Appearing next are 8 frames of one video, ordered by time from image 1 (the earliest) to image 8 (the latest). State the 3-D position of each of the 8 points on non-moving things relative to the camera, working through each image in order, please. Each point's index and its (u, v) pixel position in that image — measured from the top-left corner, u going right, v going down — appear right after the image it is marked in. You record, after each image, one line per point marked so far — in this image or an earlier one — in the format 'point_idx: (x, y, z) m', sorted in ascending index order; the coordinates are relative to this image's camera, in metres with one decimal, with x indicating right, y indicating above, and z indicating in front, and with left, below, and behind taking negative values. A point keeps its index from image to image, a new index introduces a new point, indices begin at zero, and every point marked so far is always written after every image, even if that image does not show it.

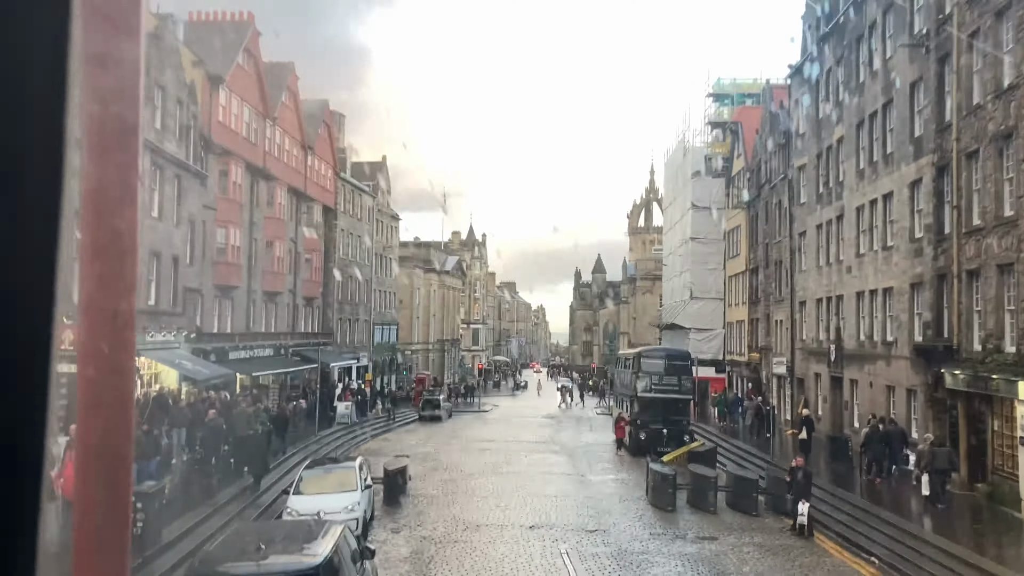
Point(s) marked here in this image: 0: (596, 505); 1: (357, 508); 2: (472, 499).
0: (+1.5, -4.1, +16.5) m
1: (-2.3, -3.3, +13.2) m
2: (-0.7, -4.0, +17.1) m
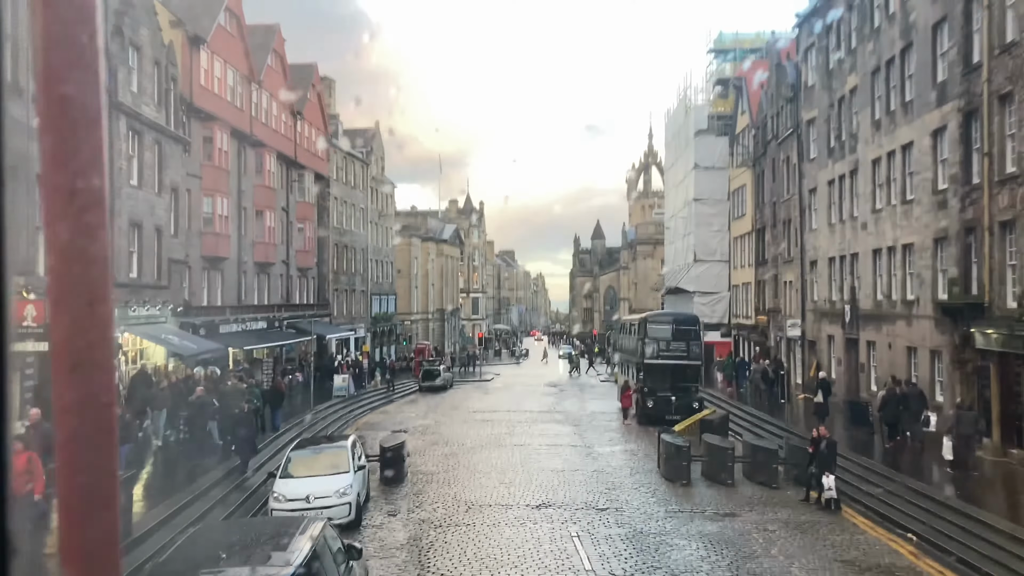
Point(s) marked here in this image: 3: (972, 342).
0: (+1.6, -3.4, +15.6) m
1: (-2.2, -2.8, +12.2) m
2: (-0.7, -3.4, +16.1) m
3: (+8.4, -1.0, +16.3) m
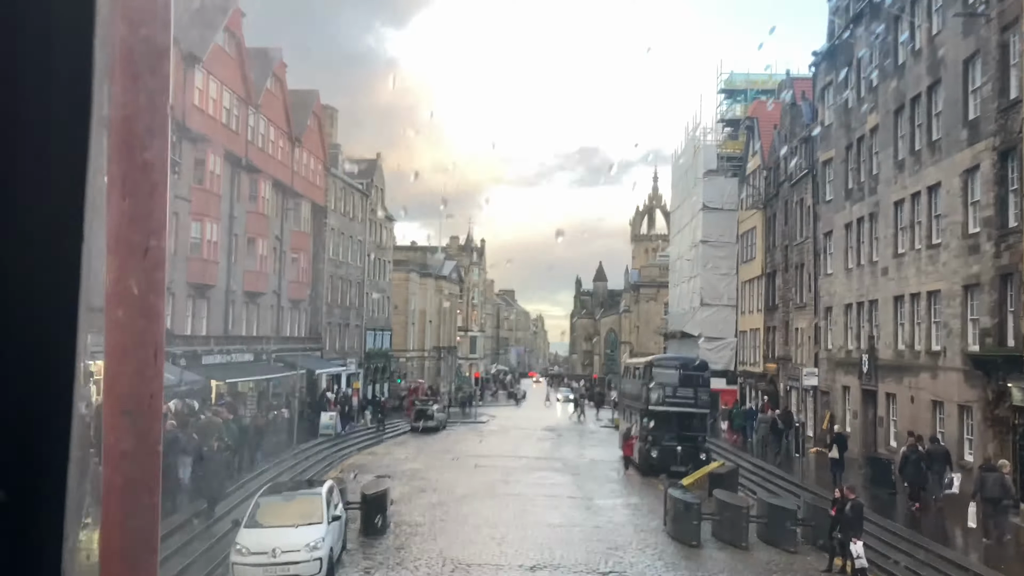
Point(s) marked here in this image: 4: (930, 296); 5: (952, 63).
0: (+1.5, -4.0, +14.2) m
1: (-2.3, -3.1, +10.9) m
2: (-0.8, -4.0, +14.7) m
3: (+8.4, -1.9, +15.0) m
4: (+8.7, -0.2, +18.6) m
5: (+8.7, +4.4, +17.6) m
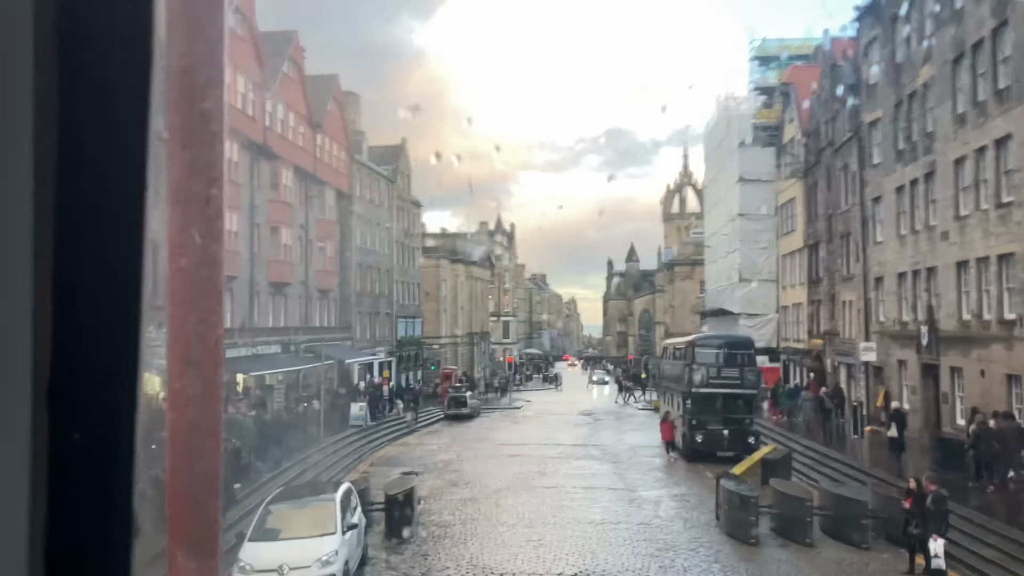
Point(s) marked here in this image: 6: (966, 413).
0: (+2.1, -3.6, +12.9) m
1: (-1.9, -2.9, +9.7) m
2: (-0.2, -3.6, +13.5) m
3: (+8.9, -1.2, +13.4) m
4: (+9.3, +0.5, +16.9) m
5: (+9.1, +5.1, +15.9) m
6: (+9.5, -2.6, +18.6) m
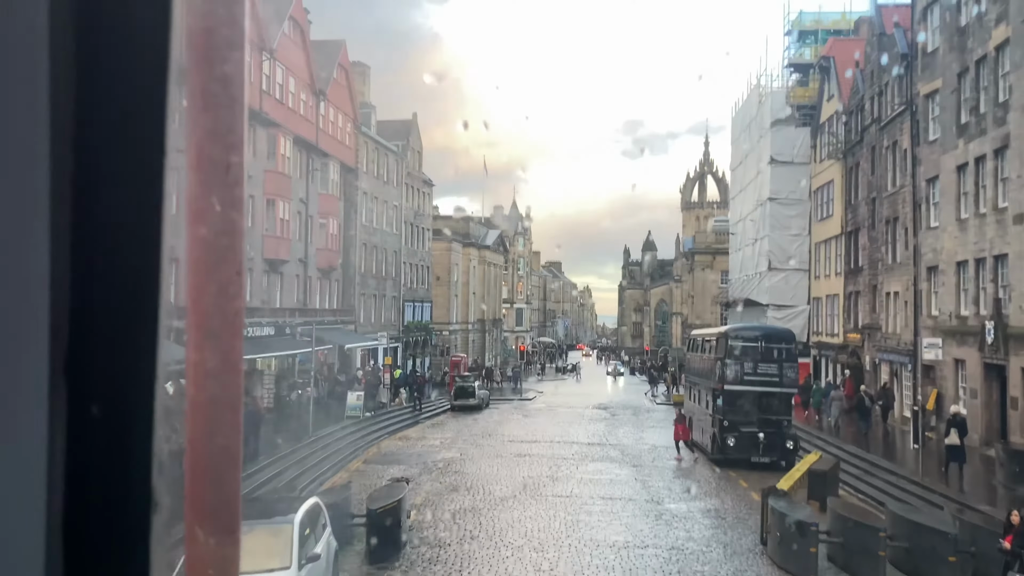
0: (+2.1, -3.4, +10.8) m
1: (-1.9, -2.6, +7.6) m
2: (-0.1, -3.3, +11.4) m
3: (+9.0, -1.1, +11.1) m
4: (+9.5, +0.7, +14.6) m
5: (+9.4, +5.3, +13.5) m
6: (+9.7, -2.5, +16.3) m
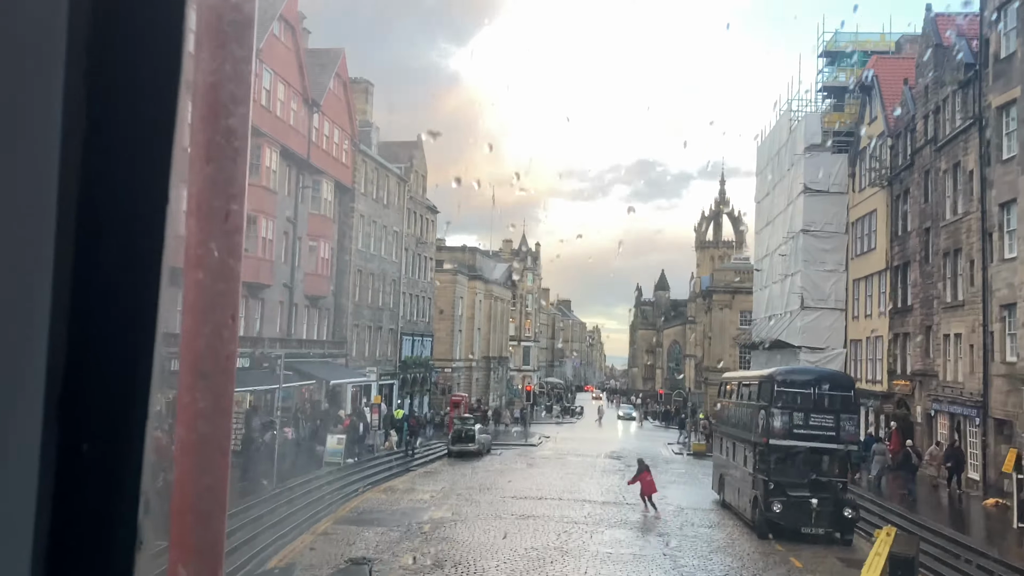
0: (+2.1, -3.6, +7.6) m
1: (-2.0, -2.6, +4.5) m
2: (-0.2, -3.5, +8.2) m
3: (+9.0, -1.5, +8.0) m
4: (+9.6, +0.2, +11.5) m
5: (+9.6, +4.8, +10.6) m
6: (+9.7, -3.1, +13.0) m
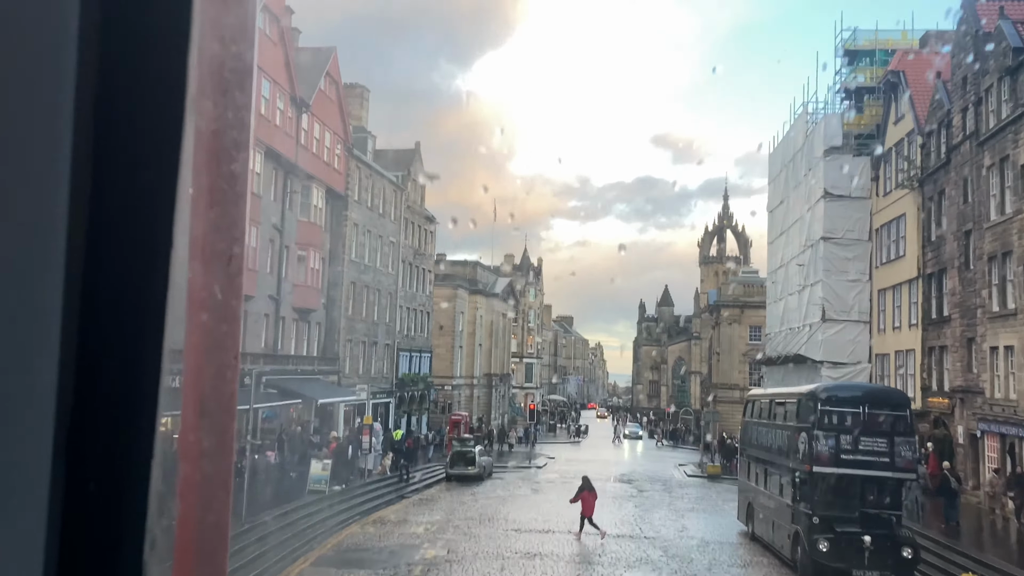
0: (+2.1, -3.5, +5.4) m
1: (-1.9, -2.5, +2.4) m
2: (-0.1, -3.4, +6.1) m
3: (+9.1, -1.4, +5.9) m
4: (+9.6, +0.2, +9.4) m
5: (+9.6, +4.8, +8.7) m
6: (+9.8, -3.0, +10.9) m
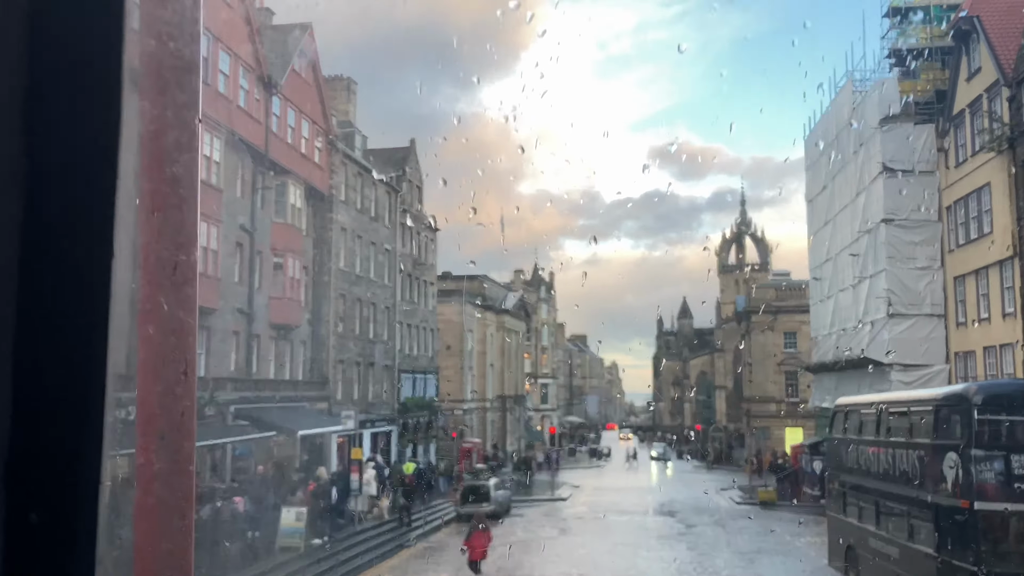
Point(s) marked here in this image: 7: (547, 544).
0: (+2.3, -2.9, +1.1) m
1: (-1.8, -1.9, -1.9) m
2: (+0.1, -2.9, +1.8) m
3: (+9.2, -0.5, +1.5) m
4: (+9.7, +1.0, +5.1) m
5: (+9.5, +5.6, +4.4) m
6: (+10.0, -2.3, +6.5) m
7: (+0.8, -5.6, +19.6) m
